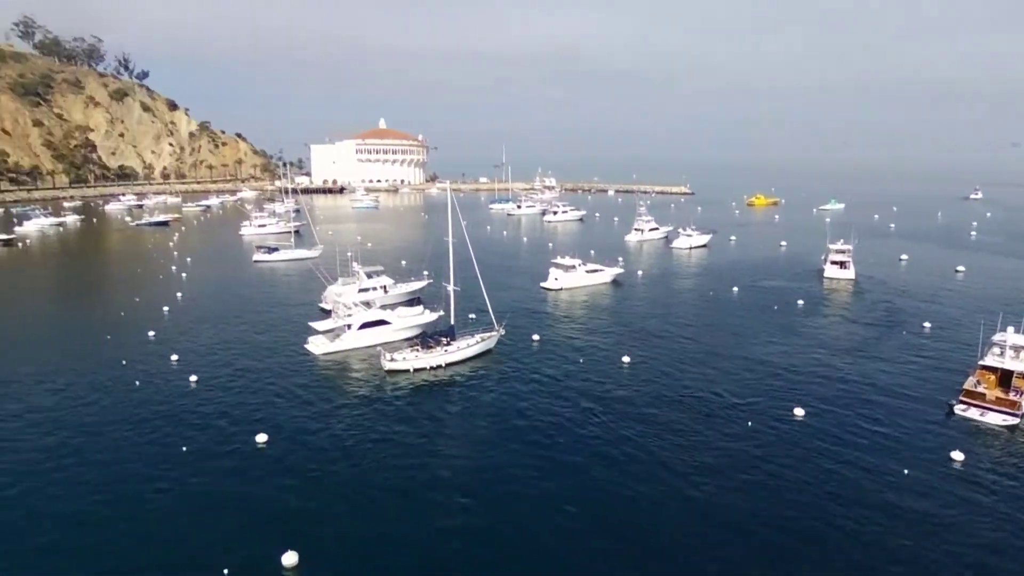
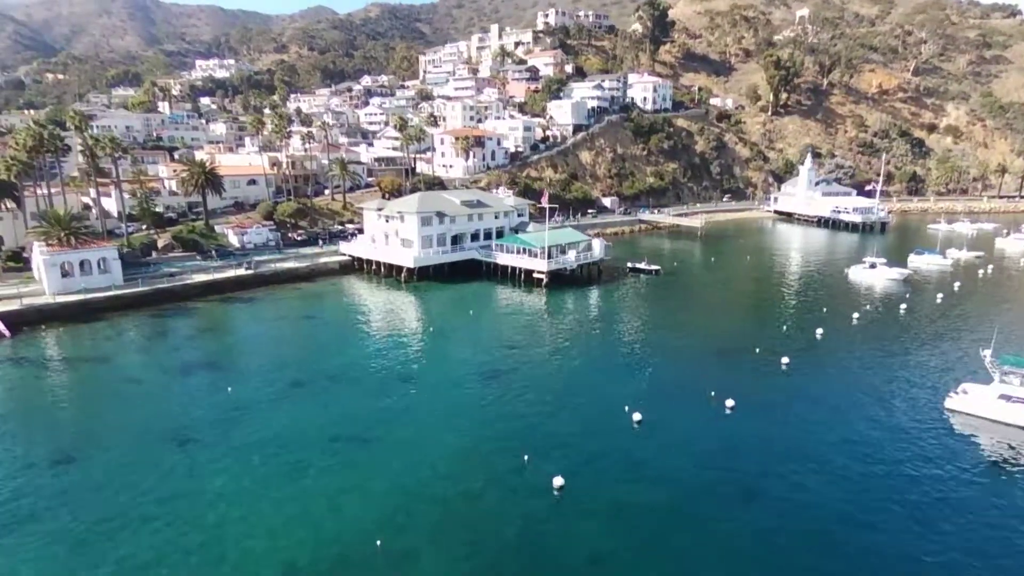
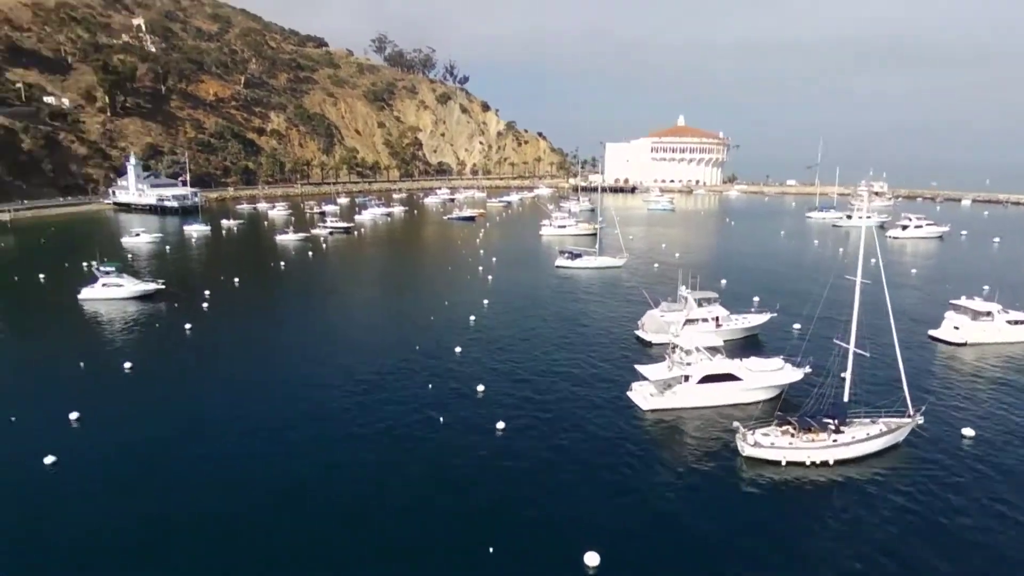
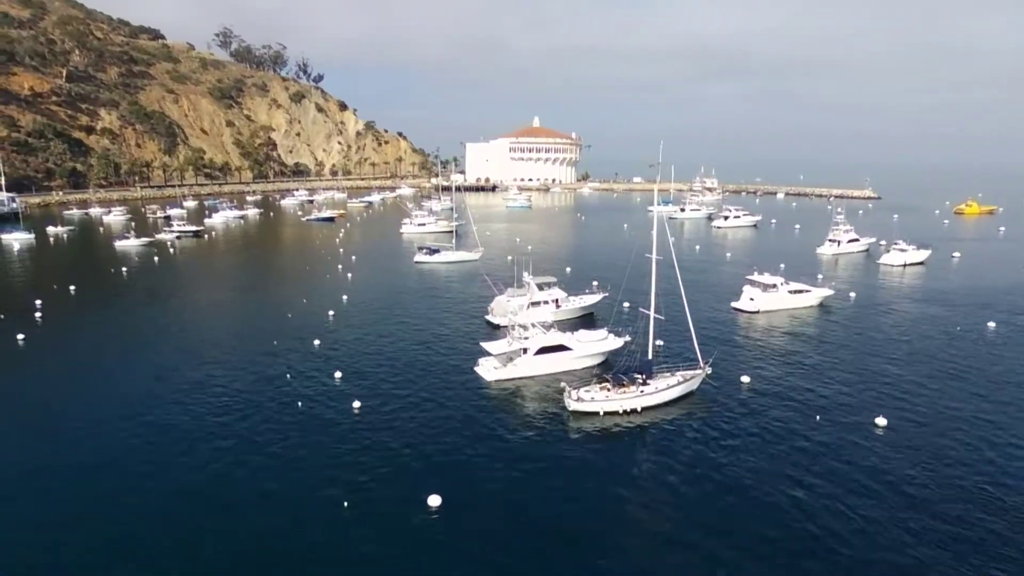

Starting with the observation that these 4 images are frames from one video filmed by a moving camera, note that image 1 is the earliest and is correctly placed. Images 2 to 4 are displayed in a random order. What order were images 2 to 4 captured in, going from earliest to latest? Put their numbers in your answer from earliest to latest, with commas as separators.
4, 3, 2
